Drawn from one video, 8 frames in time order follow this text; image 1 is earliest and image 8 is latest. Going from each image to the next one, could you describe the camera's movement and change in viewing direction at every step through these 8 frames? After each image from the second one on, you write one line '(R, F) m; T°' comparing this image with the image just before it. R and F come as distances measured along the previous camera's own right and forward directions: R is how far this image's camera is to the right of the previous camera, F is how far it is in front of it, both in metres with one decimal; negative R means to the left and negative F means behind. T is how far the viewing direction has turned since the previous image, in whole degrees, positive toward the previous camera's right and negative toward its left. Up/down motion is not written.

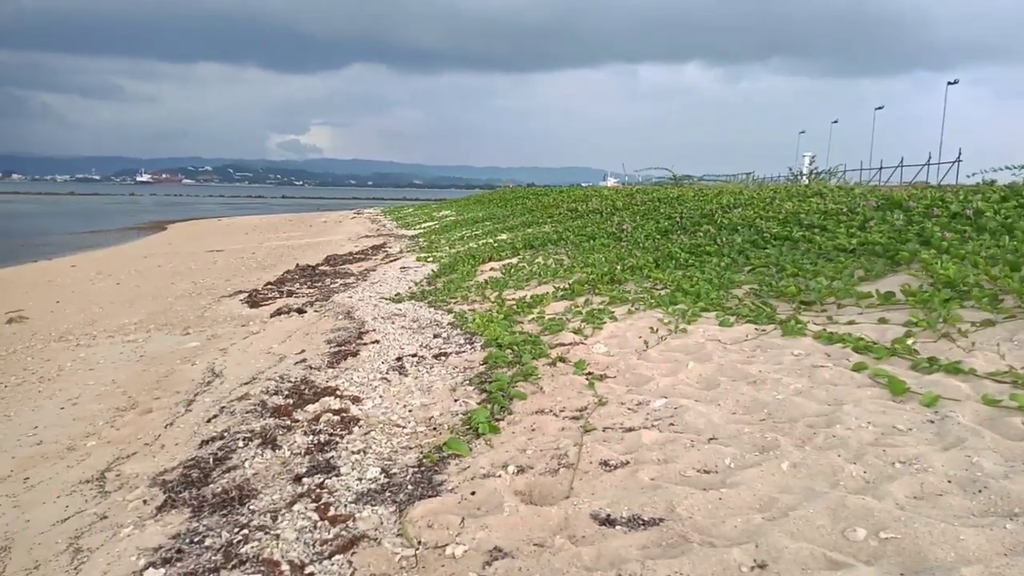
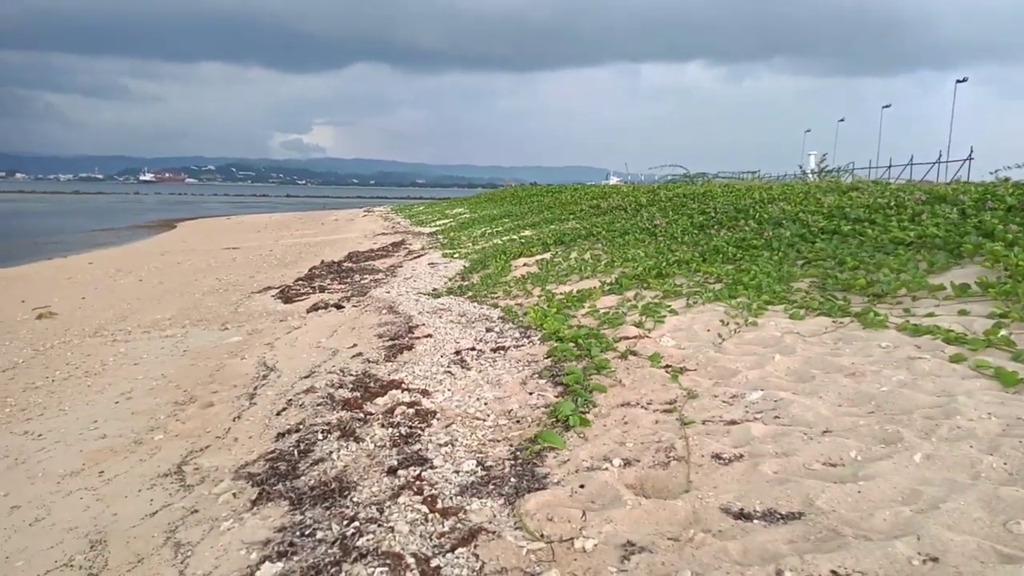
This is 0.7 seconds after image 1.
(-0.6, +0.1) m; 0°
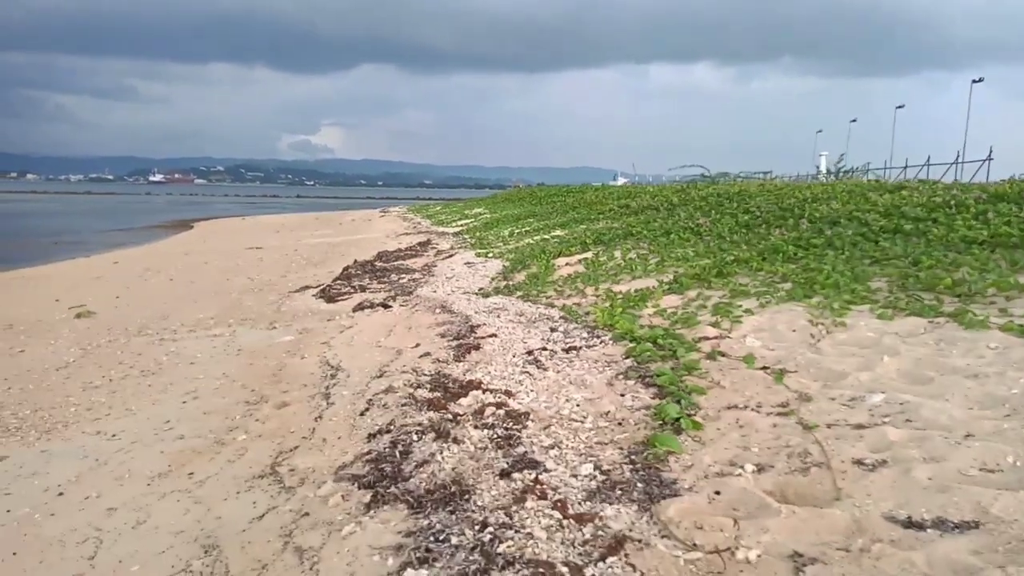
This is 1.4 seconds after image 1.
(-0.6, +0.1) m; -1°
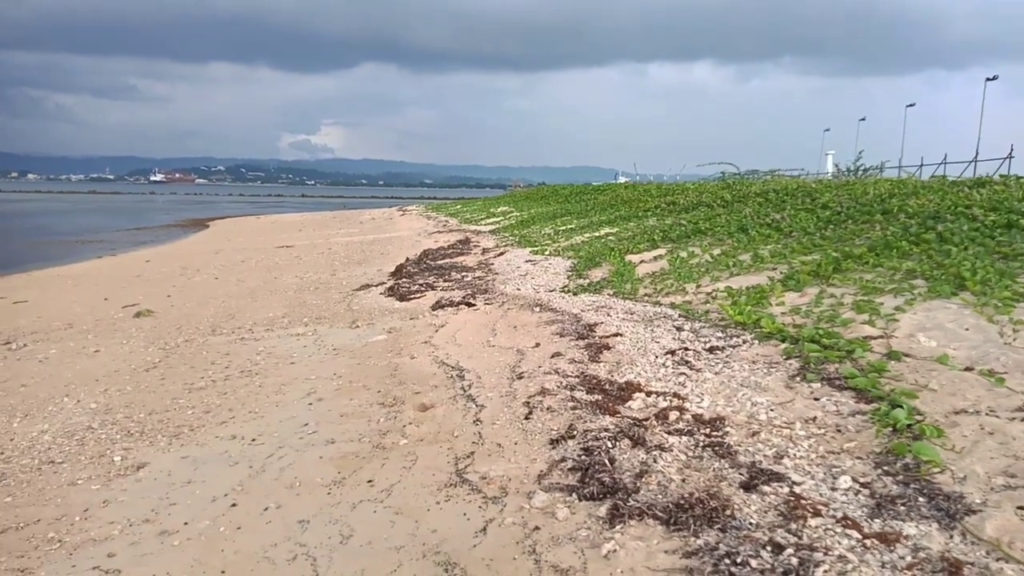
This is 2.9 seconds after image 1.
(-1.3, +0.3) m; 0°
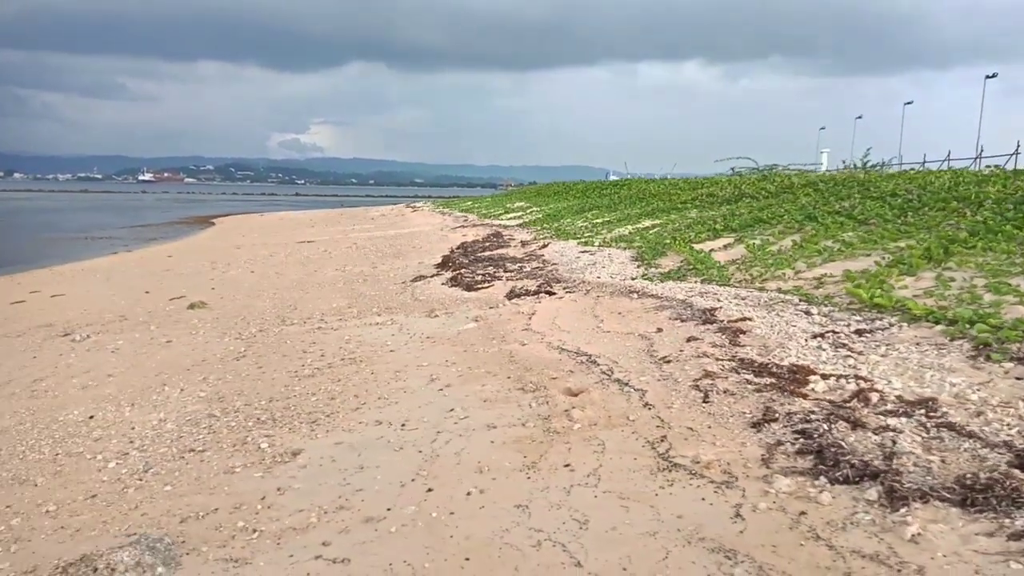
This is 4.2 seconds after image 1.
(-1.3, +0.3) m; +1°
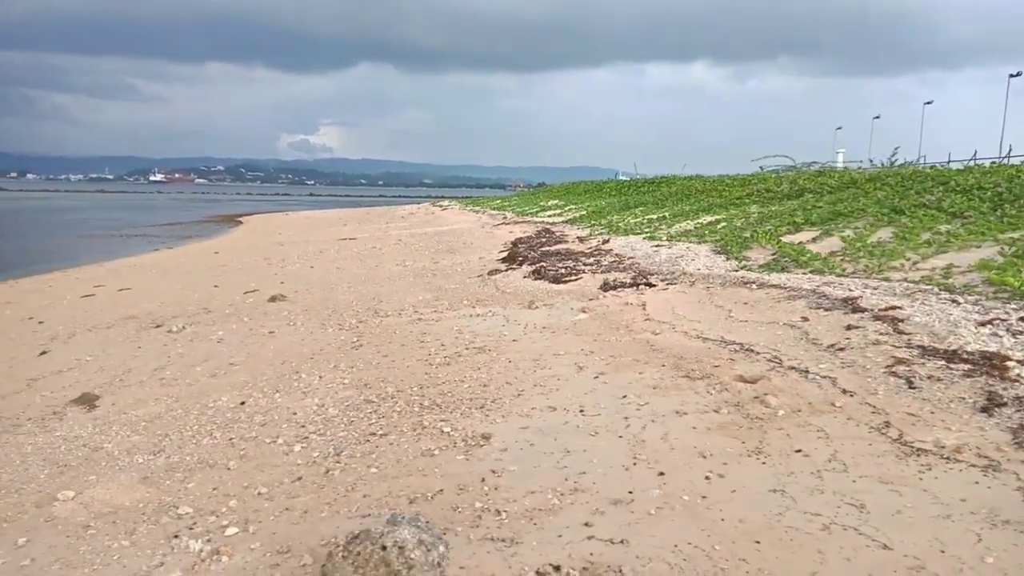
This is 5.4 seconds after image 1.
(-1.3, +0.1) m; -1°
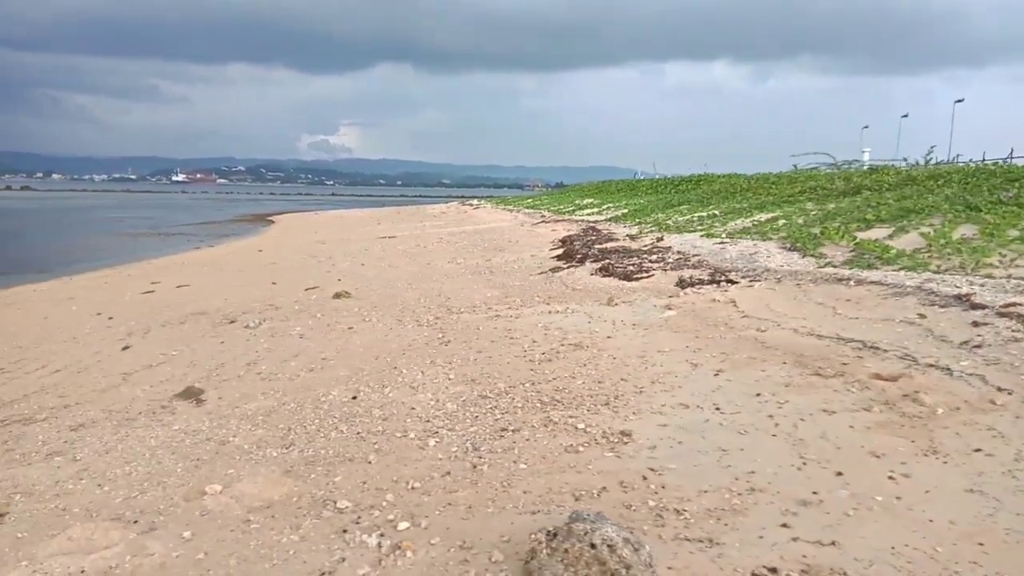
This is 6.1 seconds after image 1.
(-0.9, +0.1) m; -2°
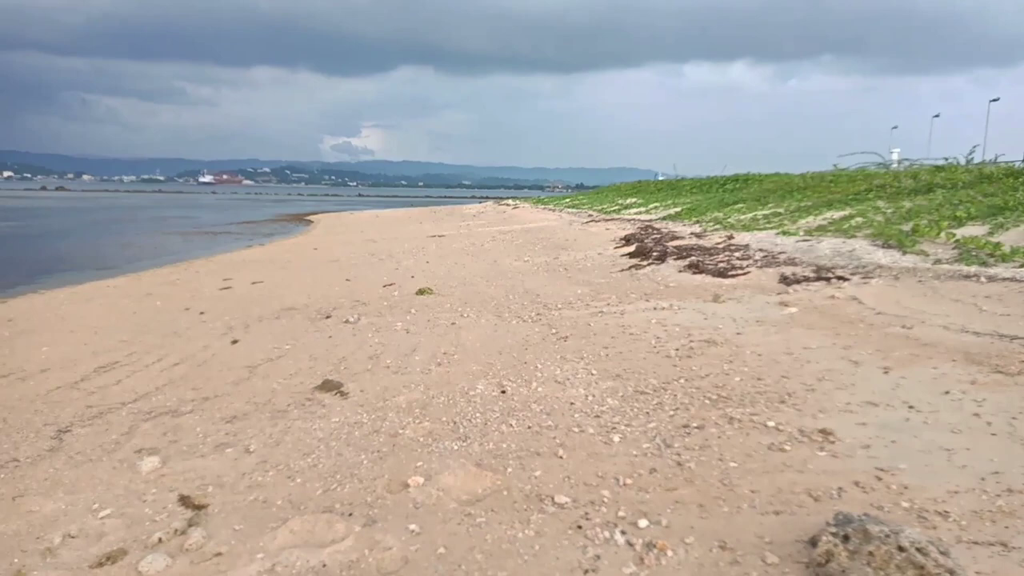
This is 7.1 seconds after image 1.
(-1.2, +0.1) m; -2°
